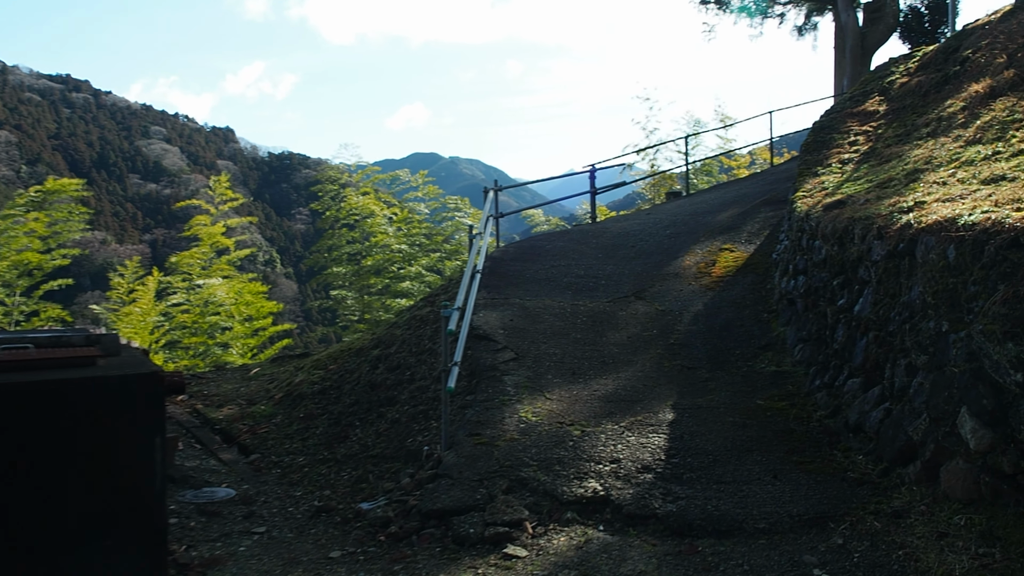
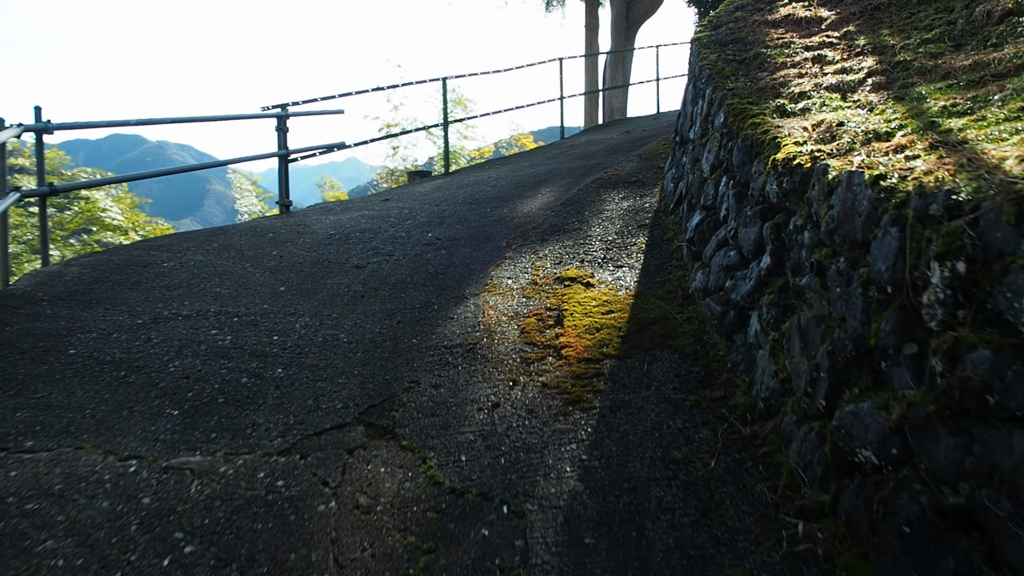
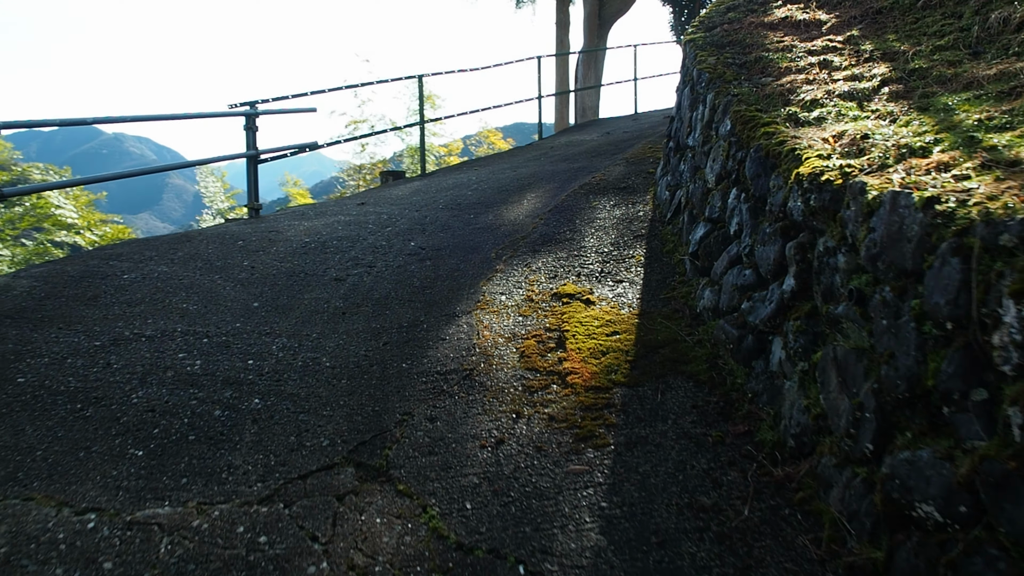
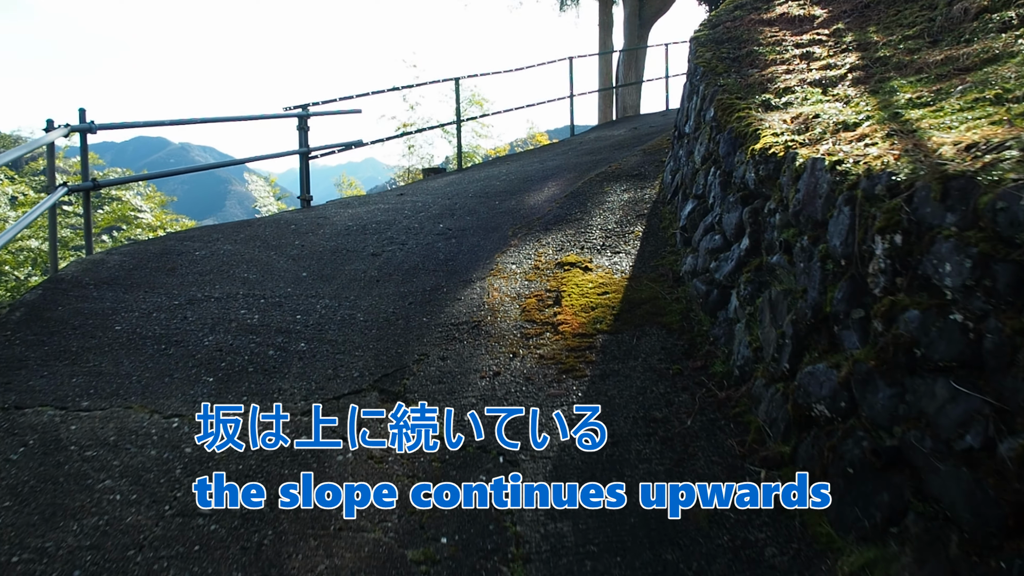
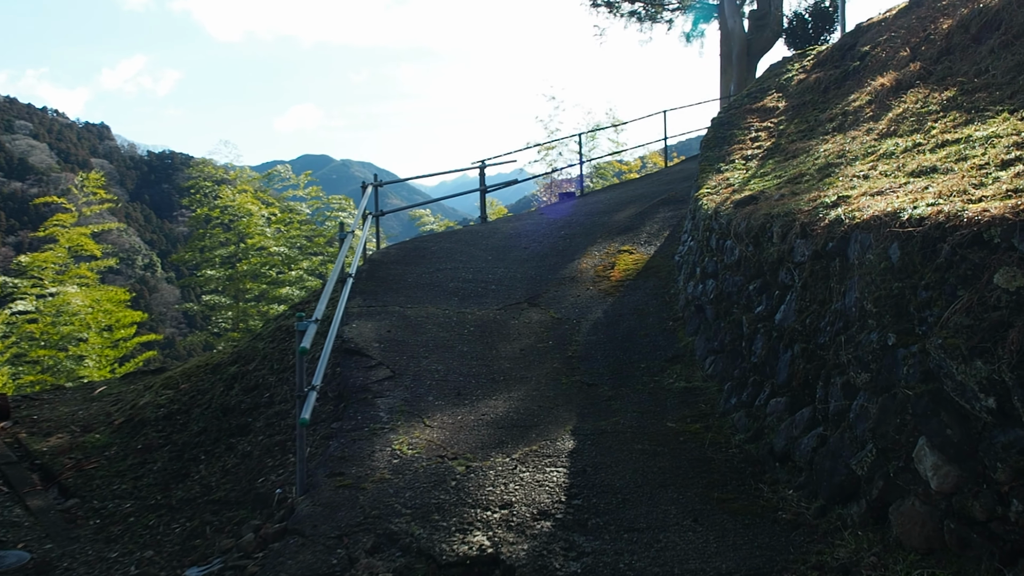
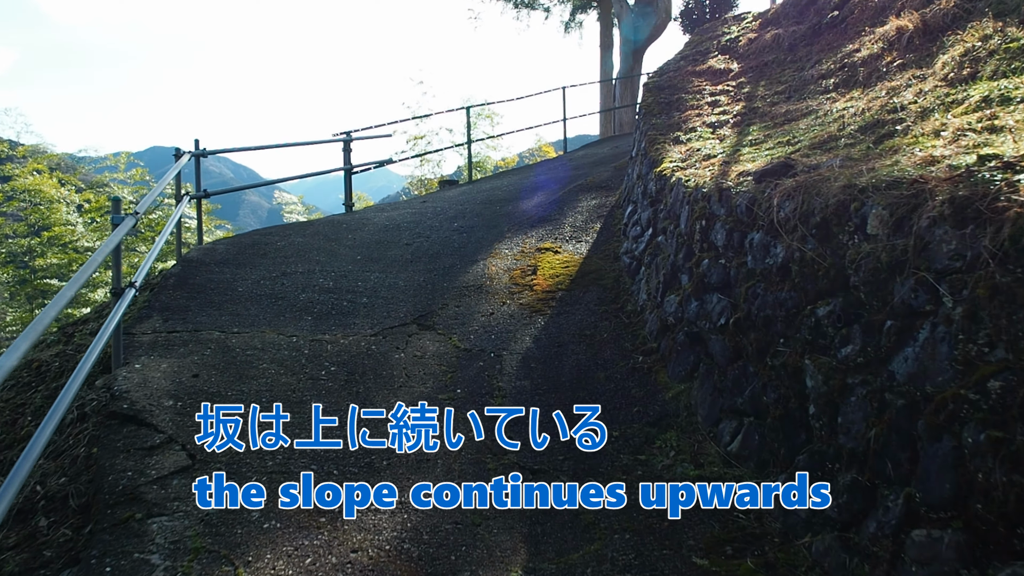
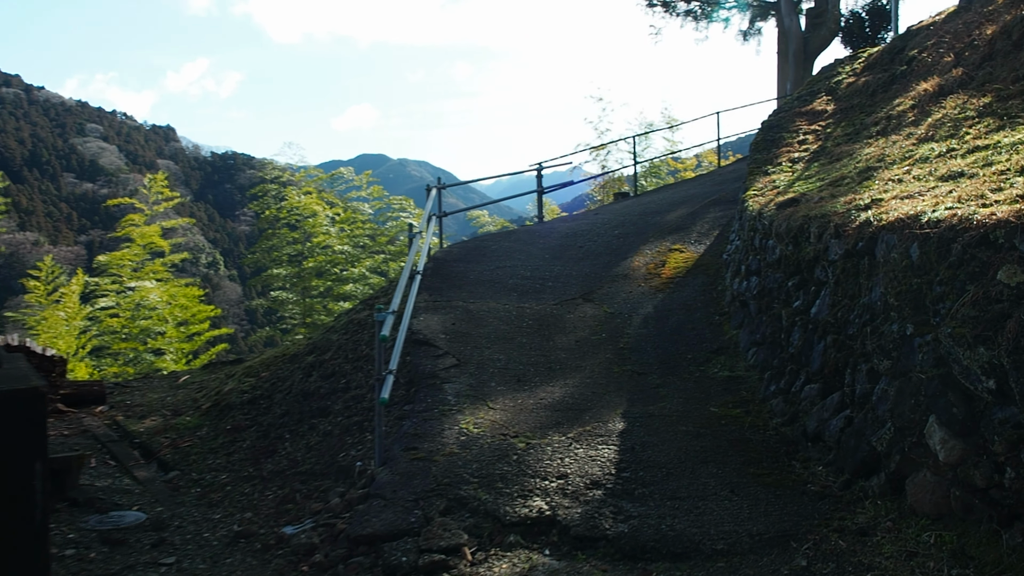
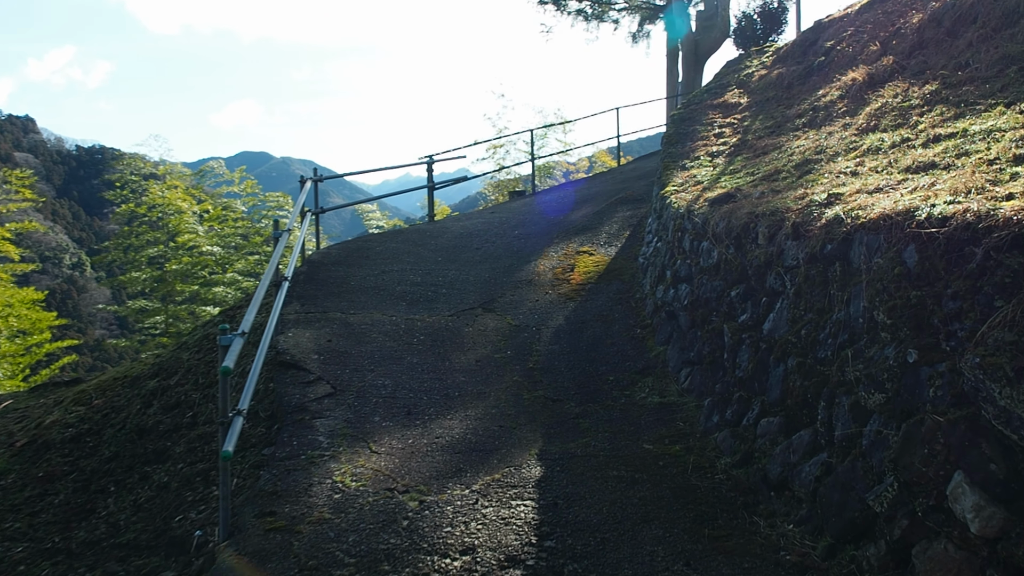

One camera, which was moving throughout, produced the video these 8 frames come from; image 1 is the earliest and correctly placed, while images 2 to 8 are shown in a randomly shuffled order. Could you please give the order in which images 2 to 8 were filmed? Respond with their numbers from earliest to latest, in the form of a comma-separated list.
7, 5, 8, 6, 4, 2, 3
